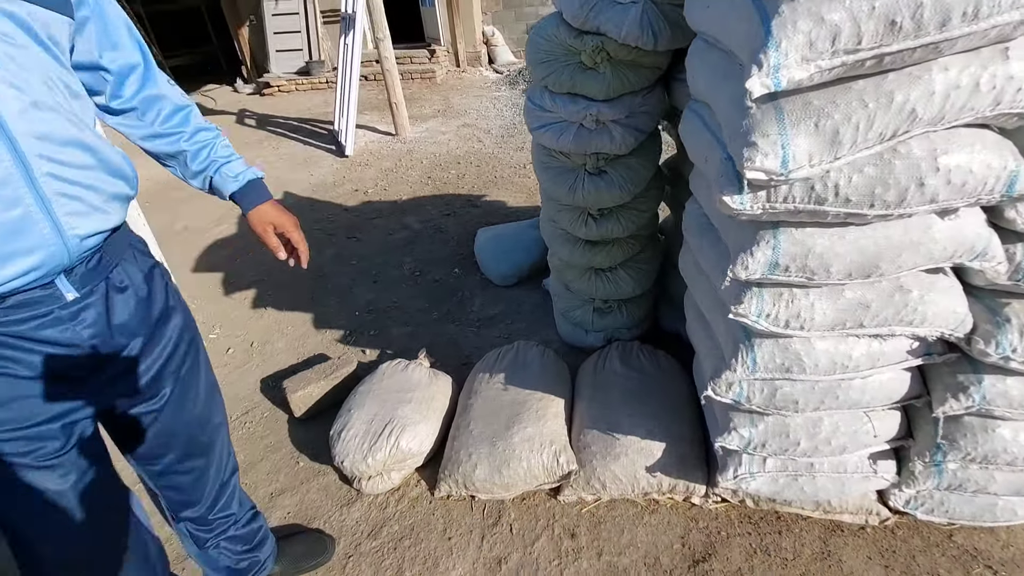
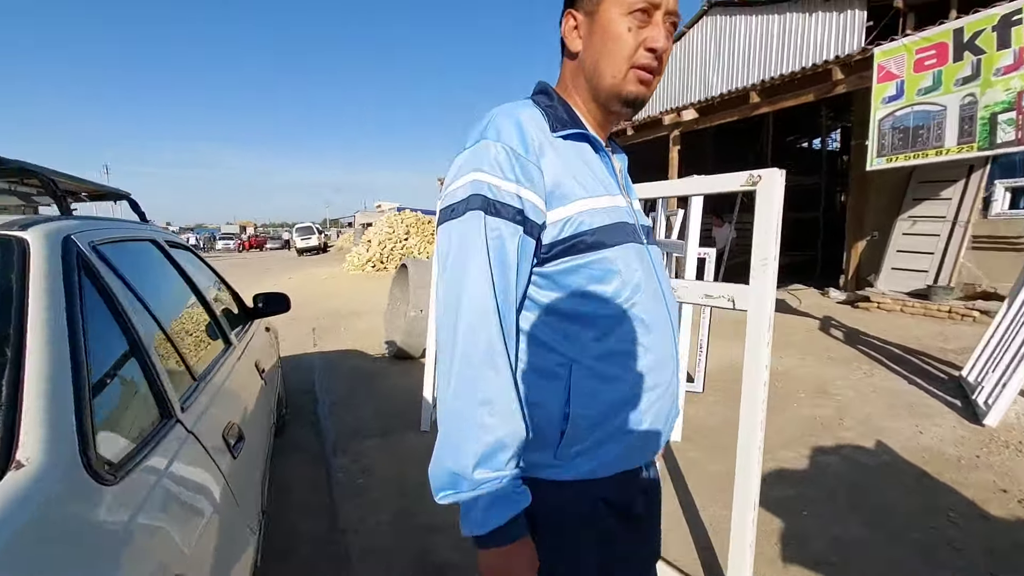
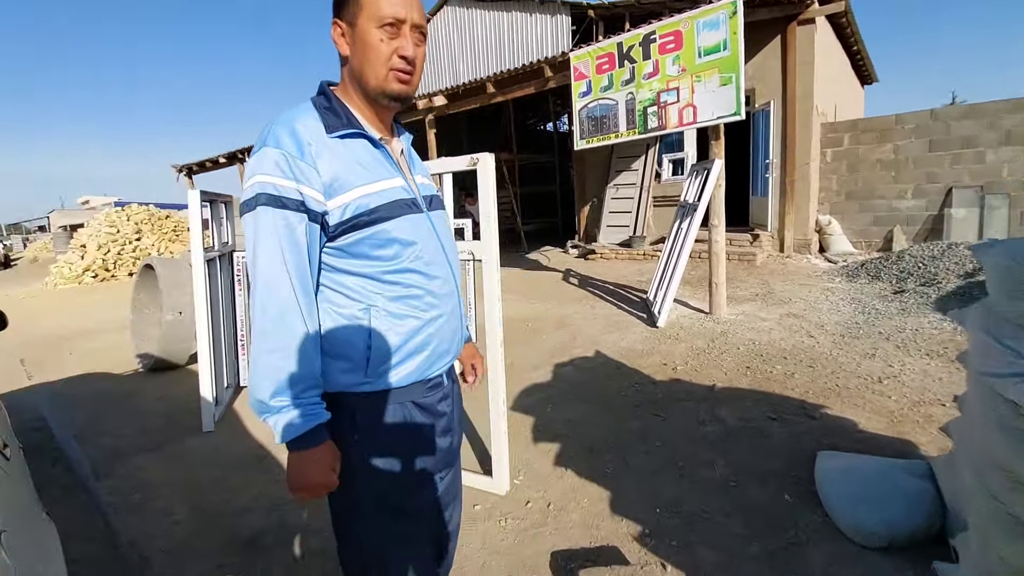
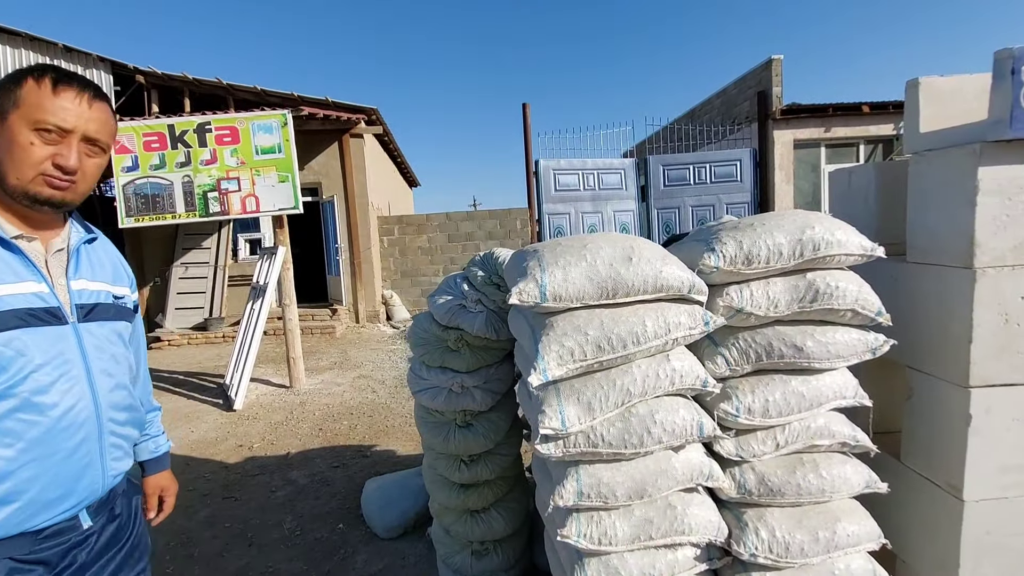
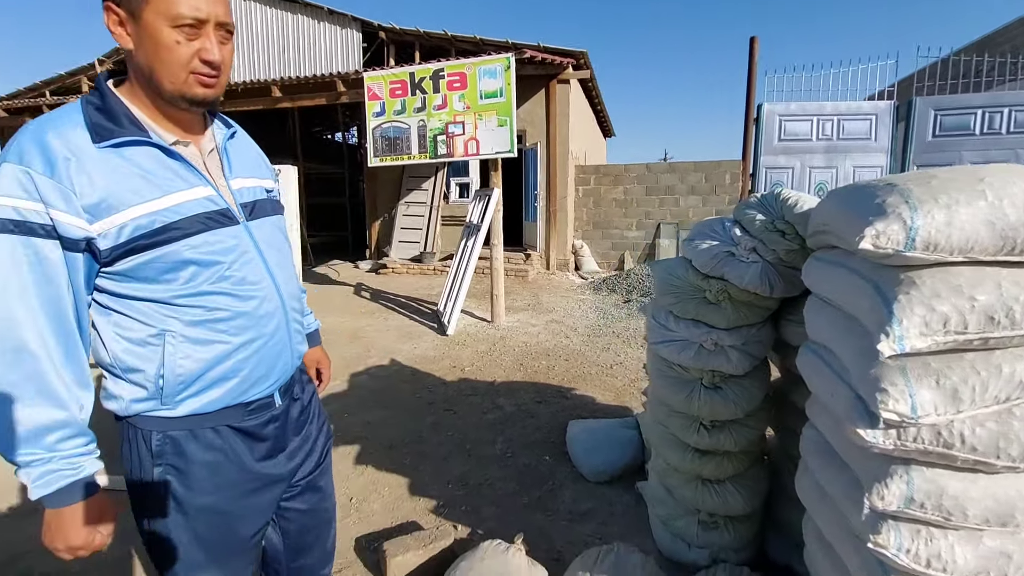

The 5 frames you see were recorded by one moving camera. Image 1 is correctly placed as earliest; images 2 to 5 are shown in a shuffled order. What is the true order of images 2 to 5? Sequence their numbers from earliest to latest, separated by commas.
4, 5, 3, 2
